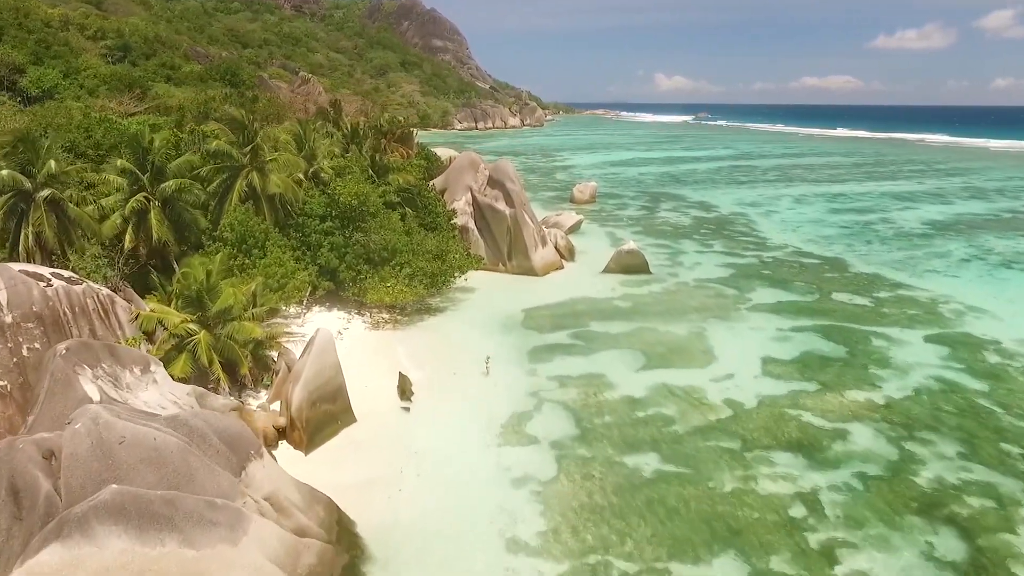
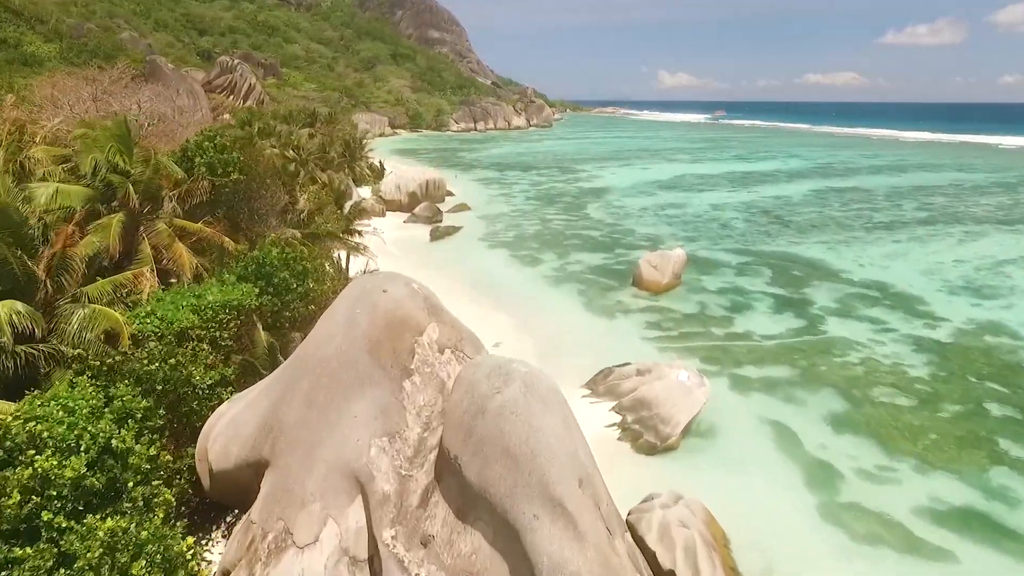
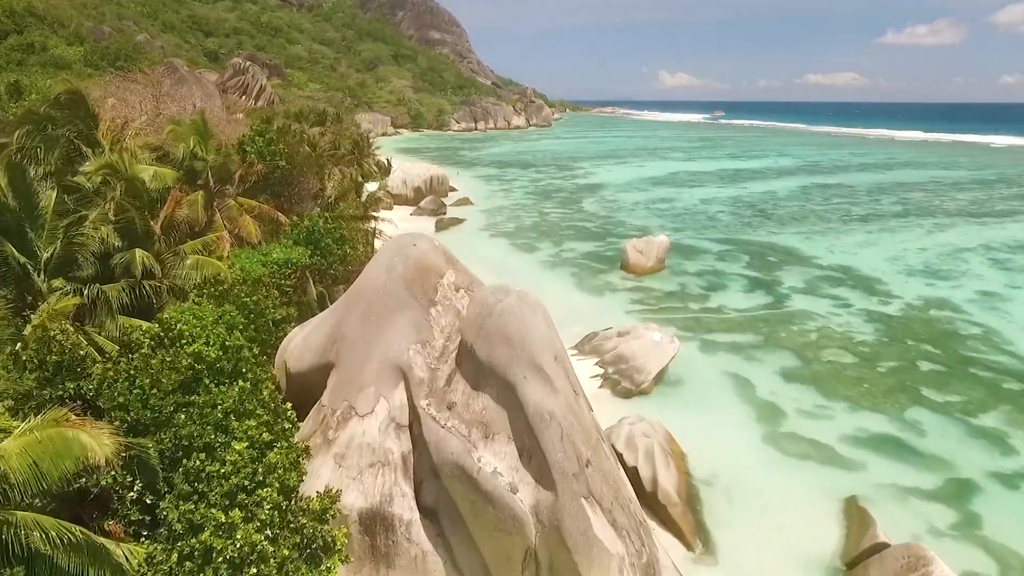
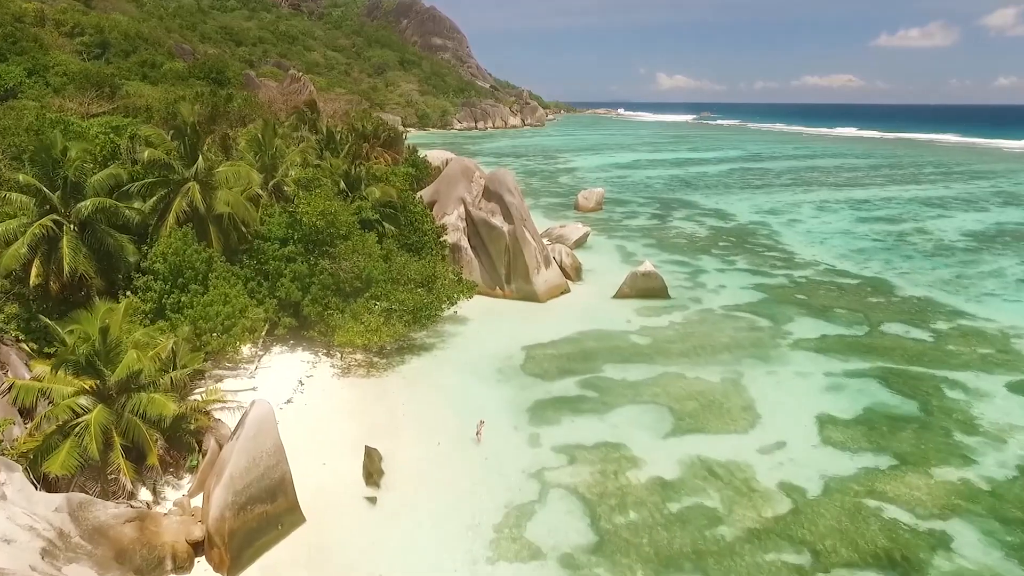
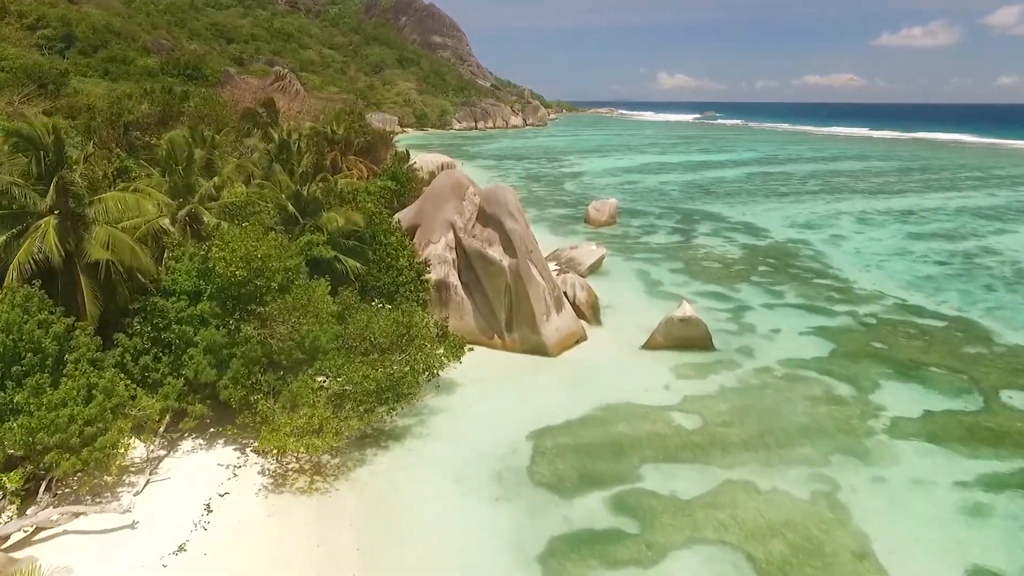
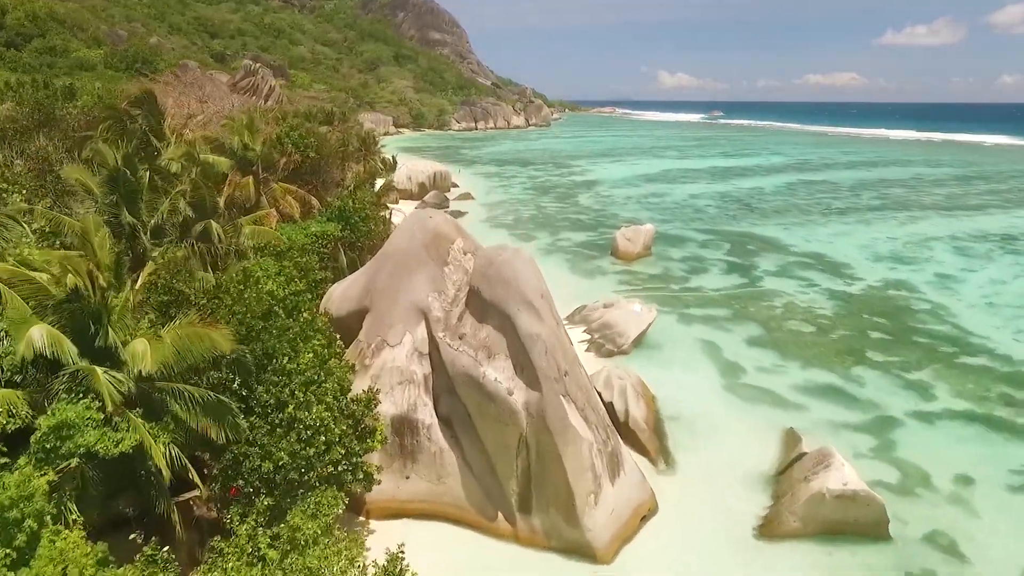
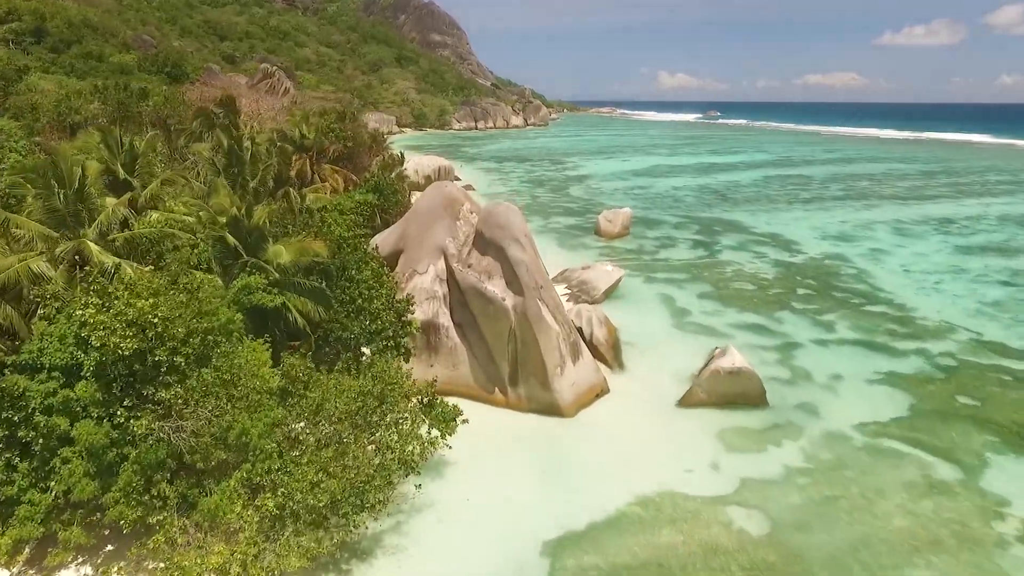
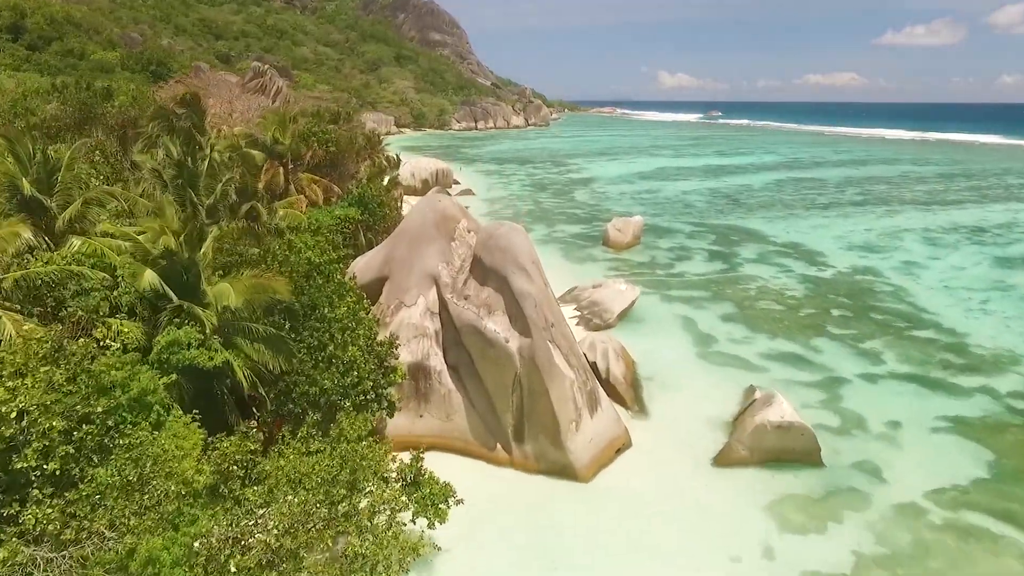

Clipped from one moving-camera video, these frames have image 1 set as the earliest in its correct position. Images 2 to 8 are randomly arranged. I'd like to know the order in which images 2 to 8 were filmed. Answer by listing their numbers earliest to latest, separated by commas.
4, 5, 7, 8, 6, 3, 2
